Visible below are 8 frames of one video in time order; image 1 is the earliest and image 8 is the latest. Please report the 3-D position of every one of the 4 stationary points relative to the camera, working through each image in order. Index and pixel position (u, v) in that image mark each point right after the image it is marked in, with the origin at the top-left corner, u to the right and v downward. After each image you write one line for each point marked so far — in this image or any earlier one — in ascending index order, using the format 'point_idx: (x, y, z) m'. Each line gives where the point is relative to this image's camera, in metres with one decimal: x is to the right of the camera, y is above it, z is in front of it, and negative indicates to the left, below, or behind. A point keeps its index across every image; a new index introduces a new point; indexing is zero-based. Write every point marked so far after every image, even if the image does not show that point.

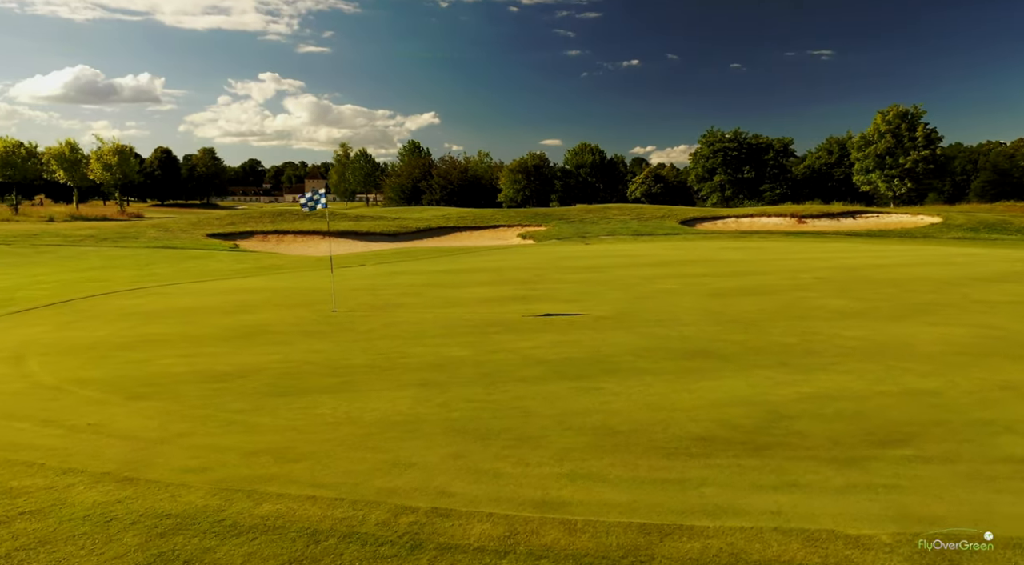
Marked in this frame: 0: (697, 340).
0: (+3.0, -0.9, +11.3) m
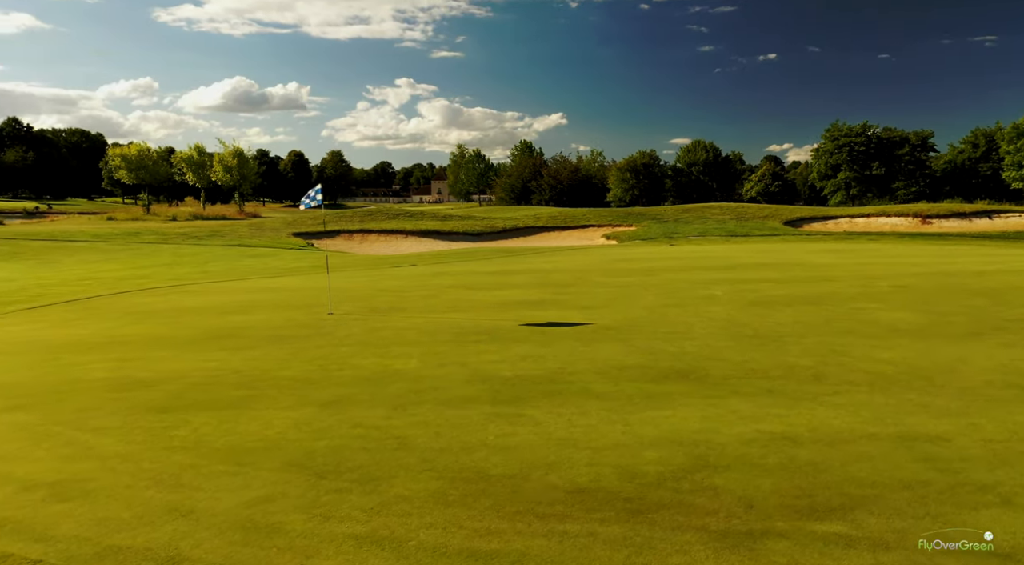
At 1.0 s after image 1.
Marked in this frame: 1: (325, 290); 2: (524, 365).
0: (+2.5, -1.1, +9.8) m
1: (-5.0, -0.3, +19.1) m
2: (+0.2, -1.1, +9.2) m
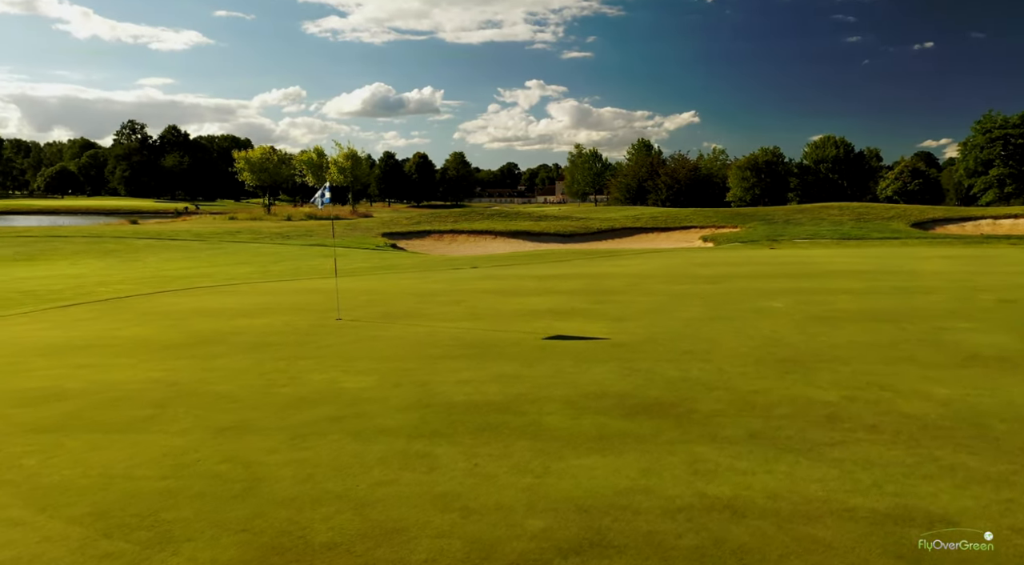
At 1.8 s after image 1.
0: (+2.1, -1.2, +8.4) m
1: (-3.9, -0.3, +18.6) m
2: (-0.3, -1.2, +8.1) m
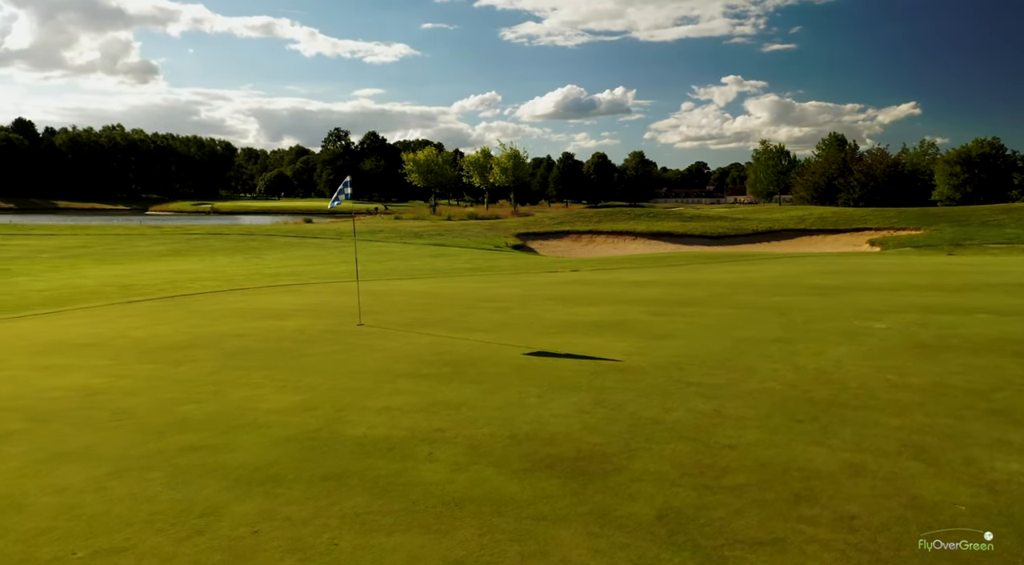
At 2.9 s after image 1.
0: (+1.3, -1.4, +6.6) m
1: (-2.3, -0.4, +17.9) m
2: (-1.1, -1.4, +6.8) m
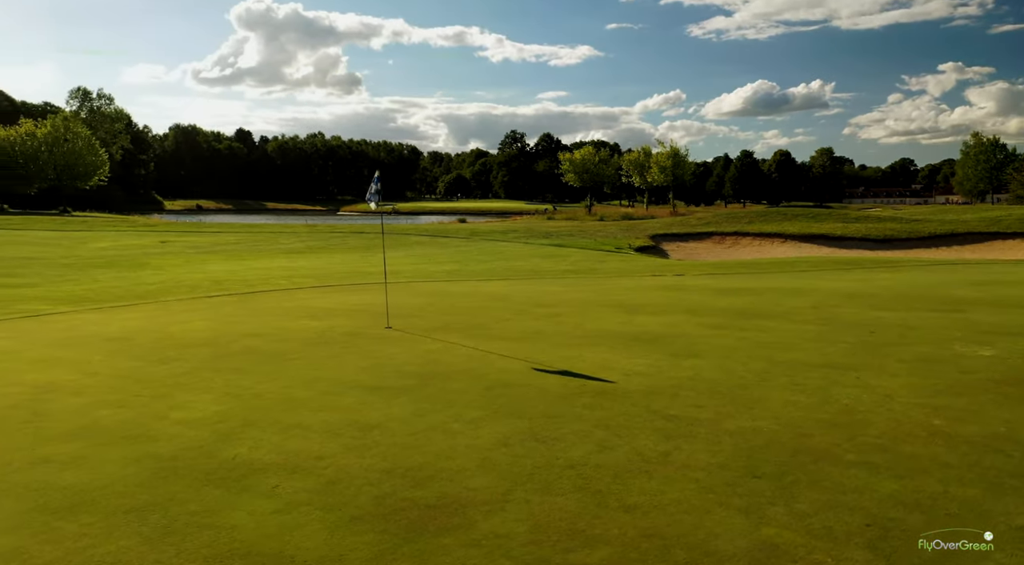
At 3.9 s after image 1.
0: (+0.3, -1.5, +5.4) m
1: (-0.8, -0.5, +17.3) m
2: (-2.1, -1.4, +6.2) m
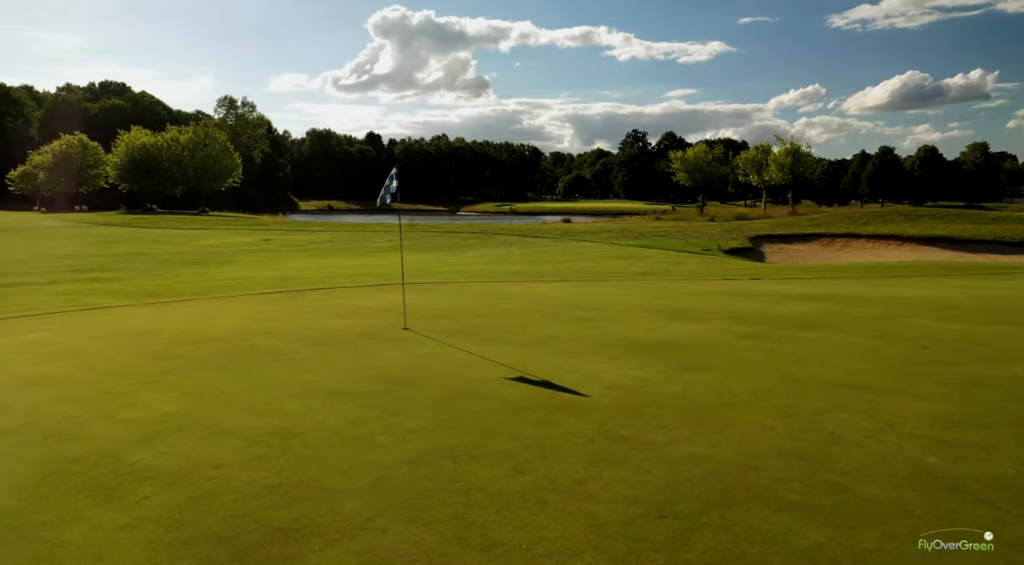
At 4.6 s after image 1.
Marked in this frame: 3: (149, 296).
0: (-0.6, -1.6, +5.0) m
1: (+0.1, -0.5, +16.8) m
2: (-2.8, -1.4, +6.1) m
3: (-9.7, -0.3, +19.1) m
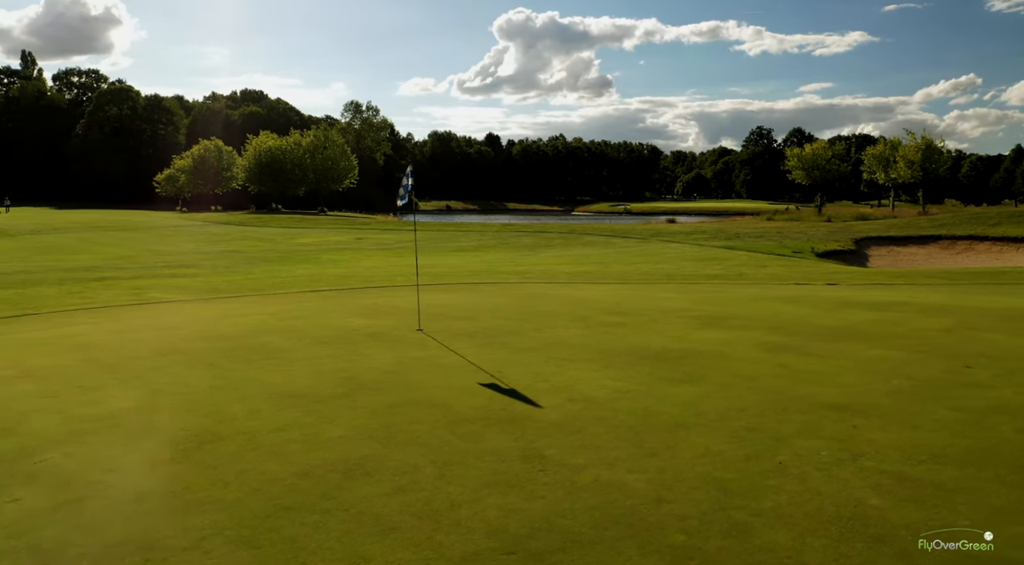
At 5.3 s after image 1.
0: (-1.6, -1.6, +4.7) m
1: (+0.9, -0.6, +16.4) m
2: (-3.6, -1.4, +6.2) m
3: (-8.5, -0.3, +20.1) m
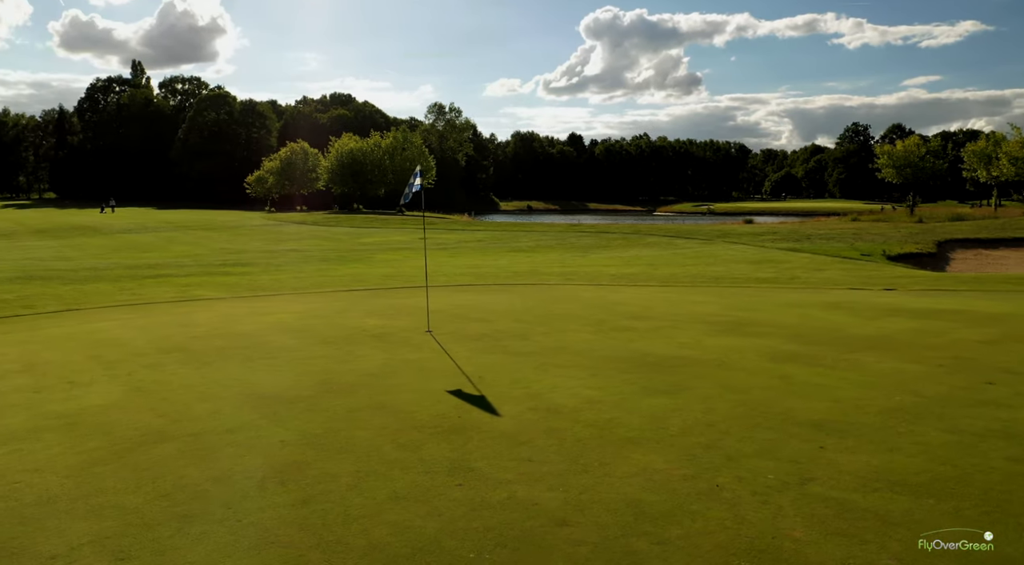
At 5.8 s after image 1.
0: (-2.3, -1.6, +4.7) m
1: (+1.3, -0.6, +16.0) m
2: (-4.2, -1.4, +6.3) m
3: (-7.5, -0.2, +20.7) m
